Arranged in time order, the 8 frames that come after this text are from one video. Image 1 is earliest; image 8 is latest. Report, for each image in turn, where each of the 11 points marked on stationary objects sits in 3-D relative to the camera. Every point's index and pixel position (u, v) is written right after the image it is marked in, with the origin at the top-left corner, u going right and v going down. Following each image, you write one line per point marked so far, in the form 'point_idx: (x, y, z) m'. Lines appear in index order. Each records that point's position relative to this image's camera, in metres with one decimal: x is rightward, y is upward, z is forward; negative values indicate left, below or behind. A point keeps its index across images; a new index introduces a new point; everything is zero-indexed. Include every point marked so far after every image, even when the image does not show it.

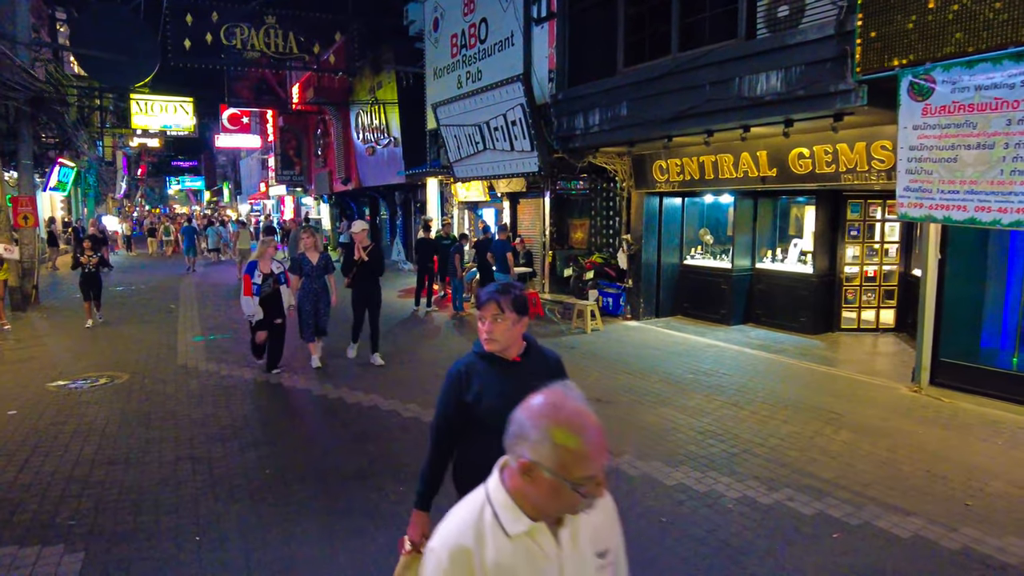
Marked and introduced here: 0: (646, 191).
0: (+2.3, +1.7, +11.6) m
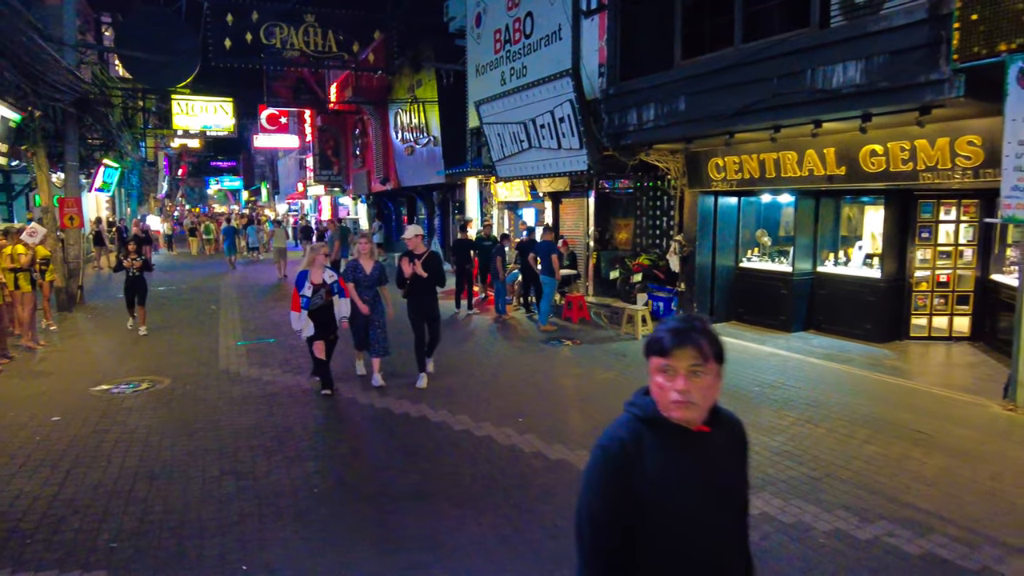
0: (+3.1, +1.6, +11.1) m
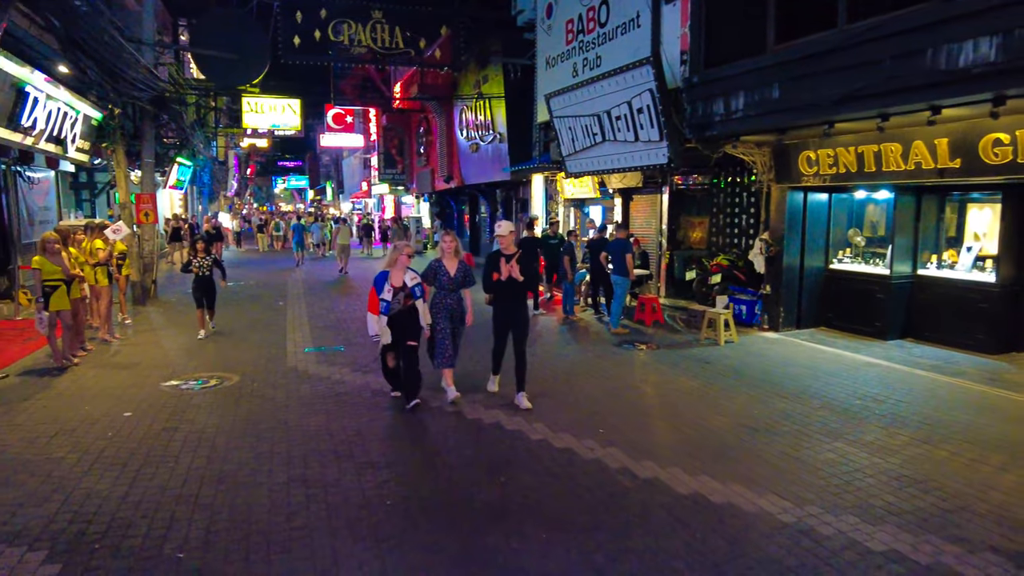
0: (+4.3, +1.6, +10.3) m
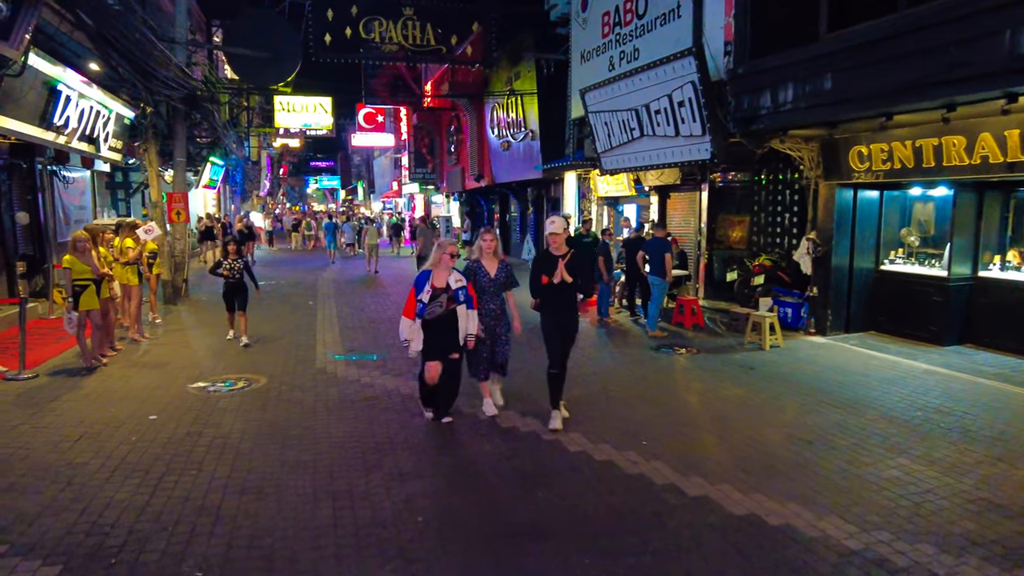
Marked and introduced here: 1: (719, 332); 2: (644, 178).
0: (+4.8, +1.5, +9.8) m
1: (+3.3, -0.7, +10.7) m
2: (+2.9, +2.4, +14.6) m
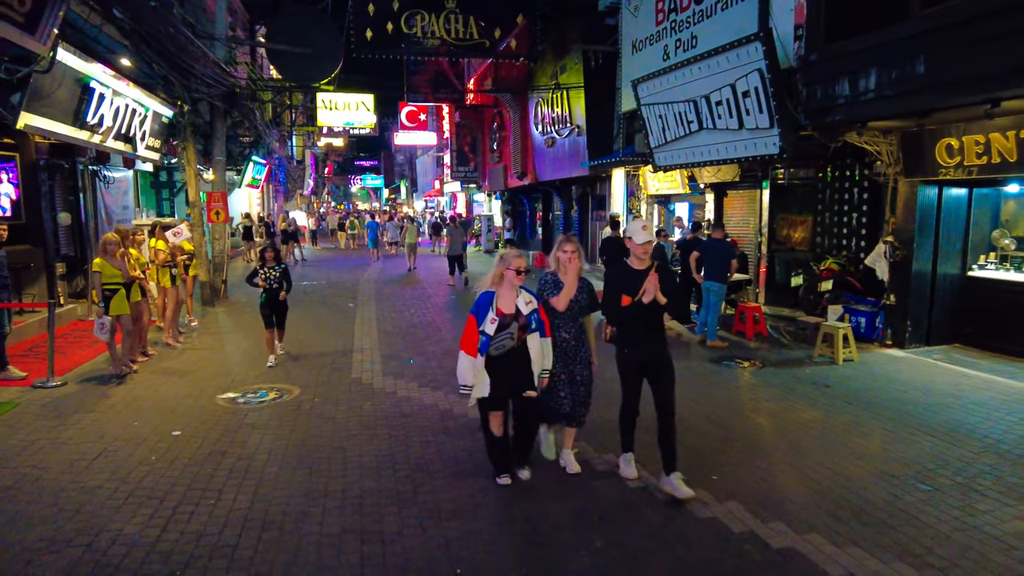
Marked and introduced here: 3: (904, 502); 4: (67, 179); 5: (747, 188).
0: (+5.4, +1.4, +8.8) m
1: (+4.0, -0.8, +9.8) m
2: (+3.8, +2.3, +13.7) m
3: (+2.8, -1.5, +4.8) m
4: (-8.2, +2.0, +12.4) m
5: (+4.6, +2.0, +13.2) m
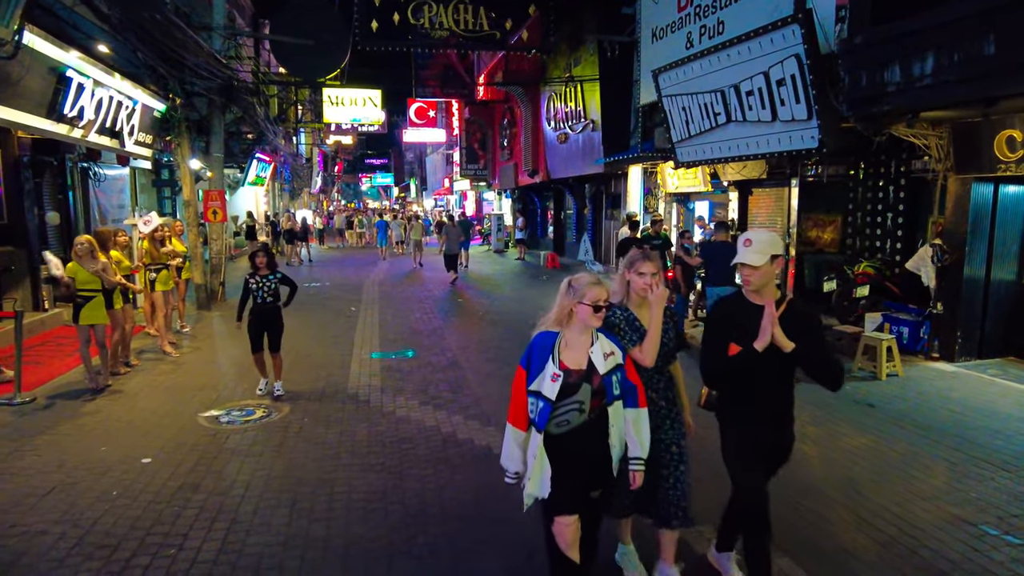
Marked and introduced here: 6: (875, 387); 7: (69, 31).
0: (+5.5, +1.3, +8.0) m
1: (+4.1, -0.9, +9.0) m
2: (+4.1, +2.2, +12.9) m
3: (+2.9, -1.6, +4.0) m
4: (-8.0, +1.9, +11.7) m
5: (+4.8, +1.9, +12.4) m
6: (+4.1, -1.1, +7.6) m
7: (-5.8, +3.4, +8.8) m
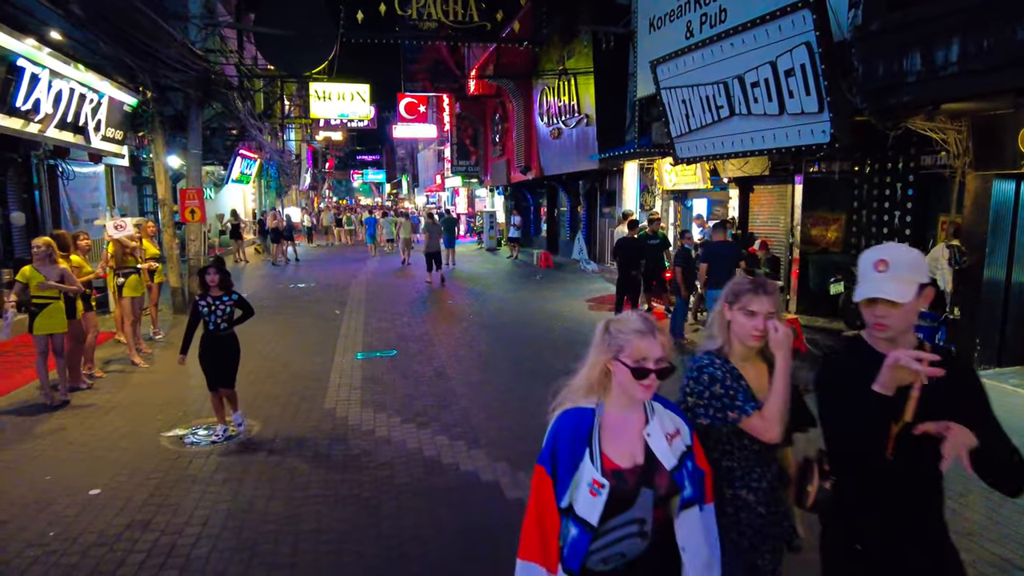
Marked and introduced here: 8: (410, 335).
0: (+5.4, +1.3, +7.5) m
1: (+4.0, -0.9, +8.5) m
2: (+3.9, +2.2, +12.4) m
3: (+2.8, -1.7, +3.5) m
4: (-8.2, +1.9, +11.1) m
5: (+4.7, +1.8, +11.9) m
6: (+4.0, -1.2, +7.1) m
7: (-5.9, +3.3, +8.2) m
8: (-1.6, -0.7, +10.5) m
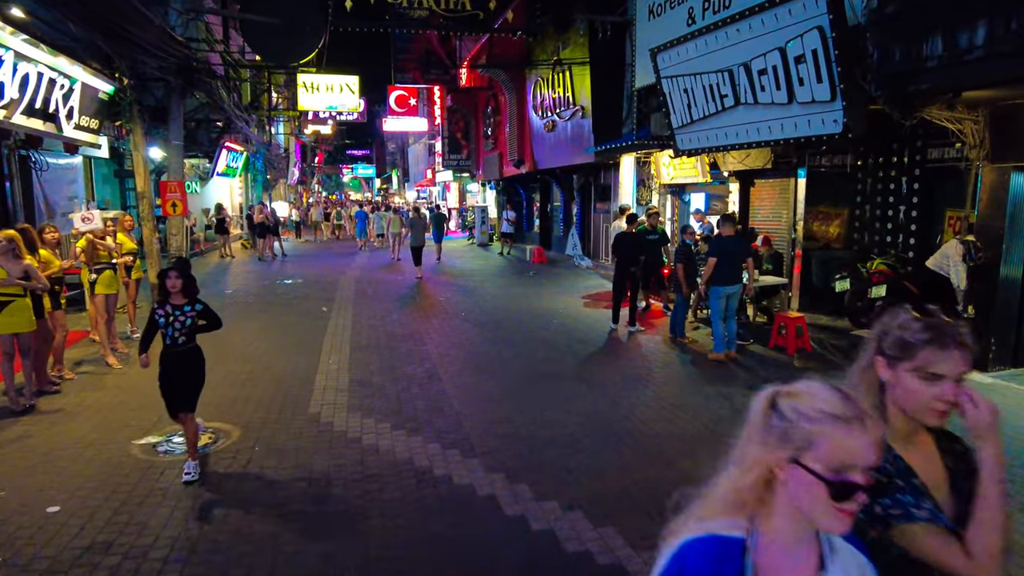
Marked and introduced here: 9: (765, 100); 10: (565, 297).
0: (+5.4, +1.3, +7.2) m
1: (+4.0, -0.9, +8.2) m
2: (+3.8, +2.2, +12.1) m
3: (+2.8, -1.7, +3.1) m
4: (-8.3, +1.9, +10.6) m
5: (+4.6, +1.9, +11.5) m
6: (+4.0, -1.2, +6.7) m
7: (-6.0, +3.3, +7.7) m
8: (-1.7, -0.7, +10.1) m
9: (+3.0, +2.2, +7.9) m
10: (+1.1, -0.2, +13.6) m
